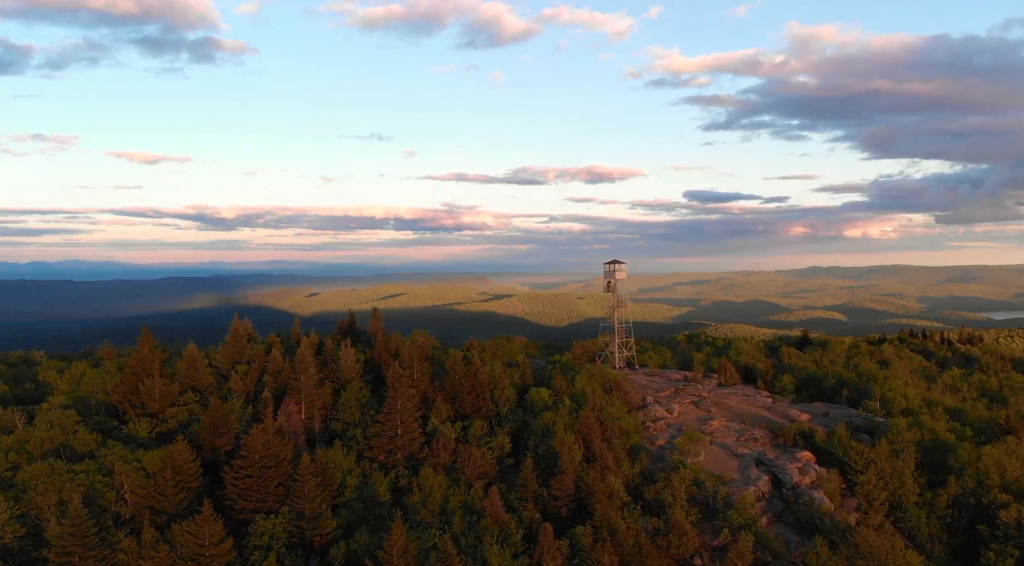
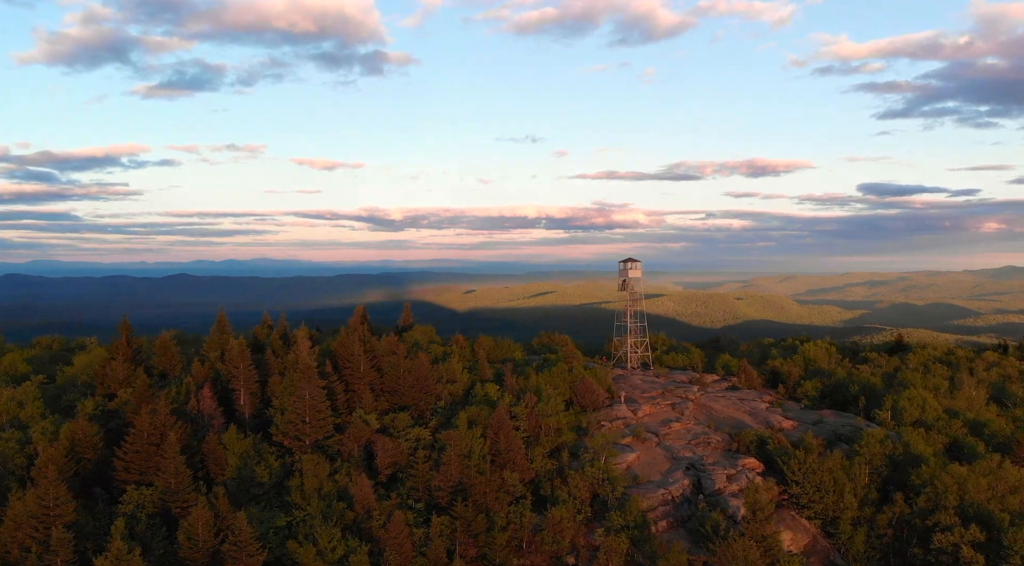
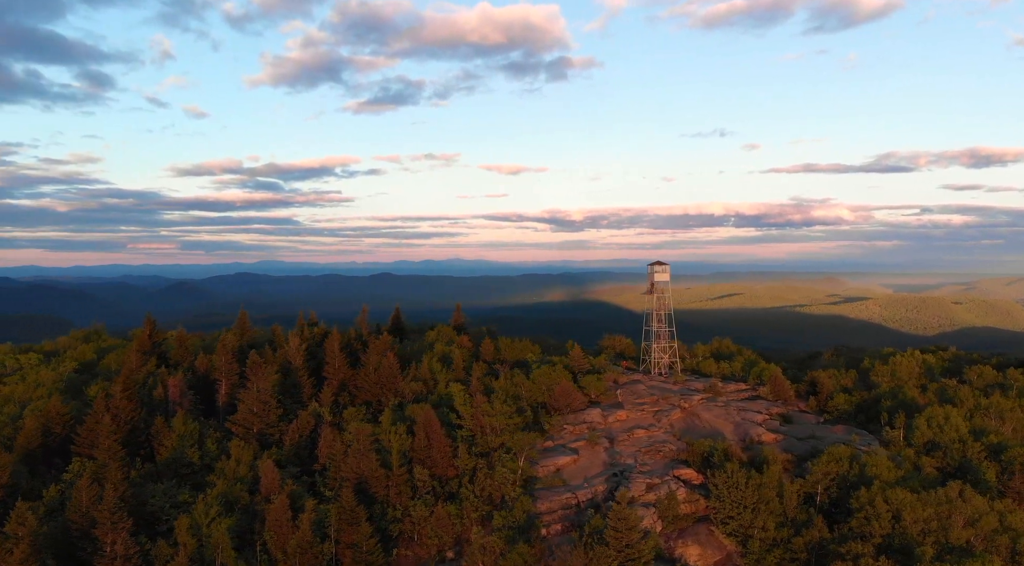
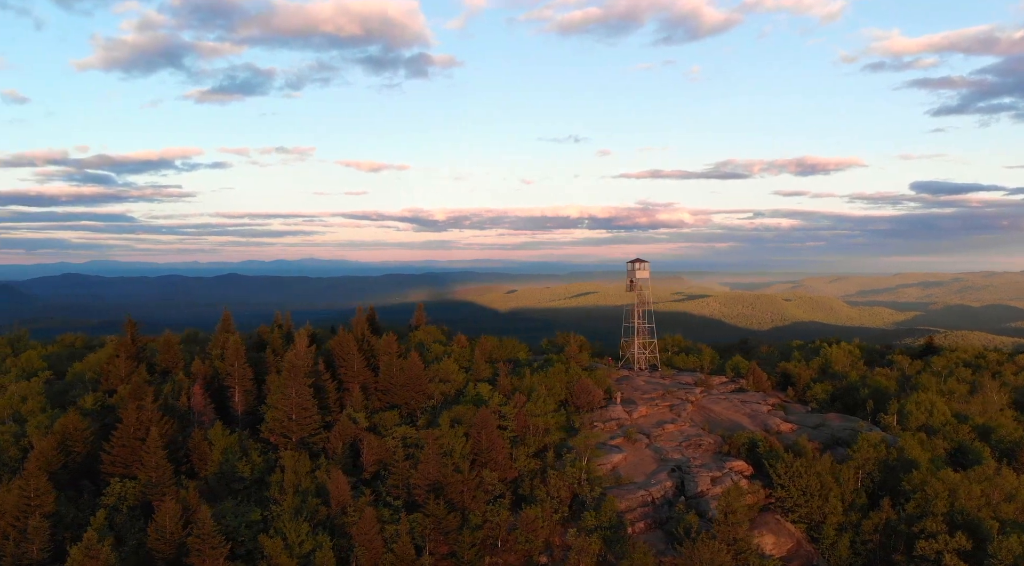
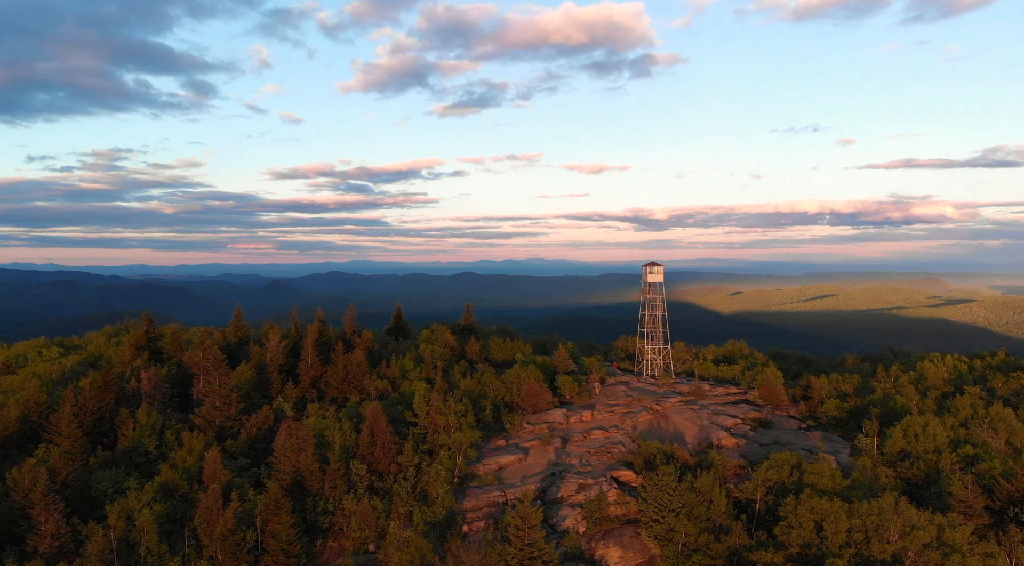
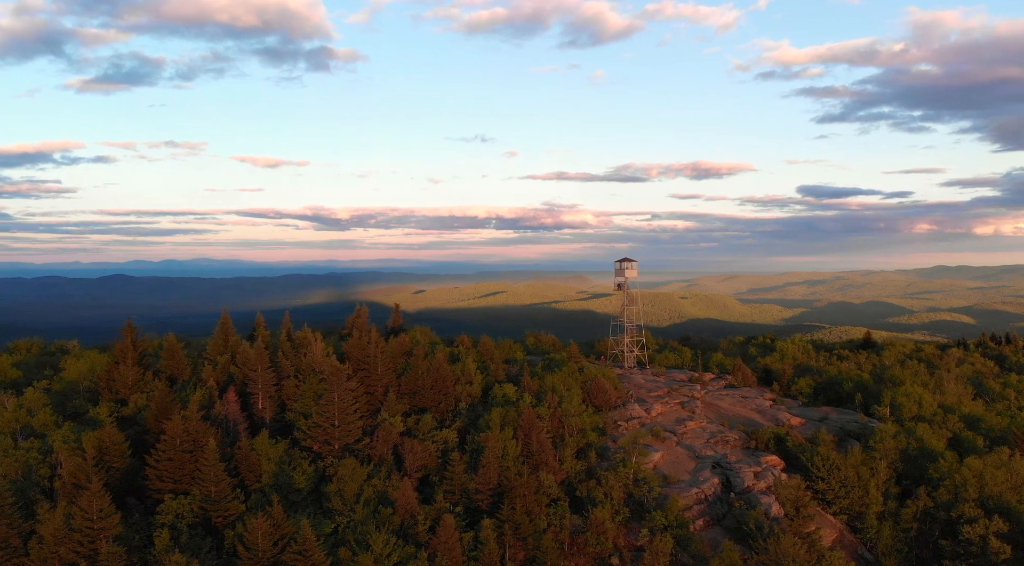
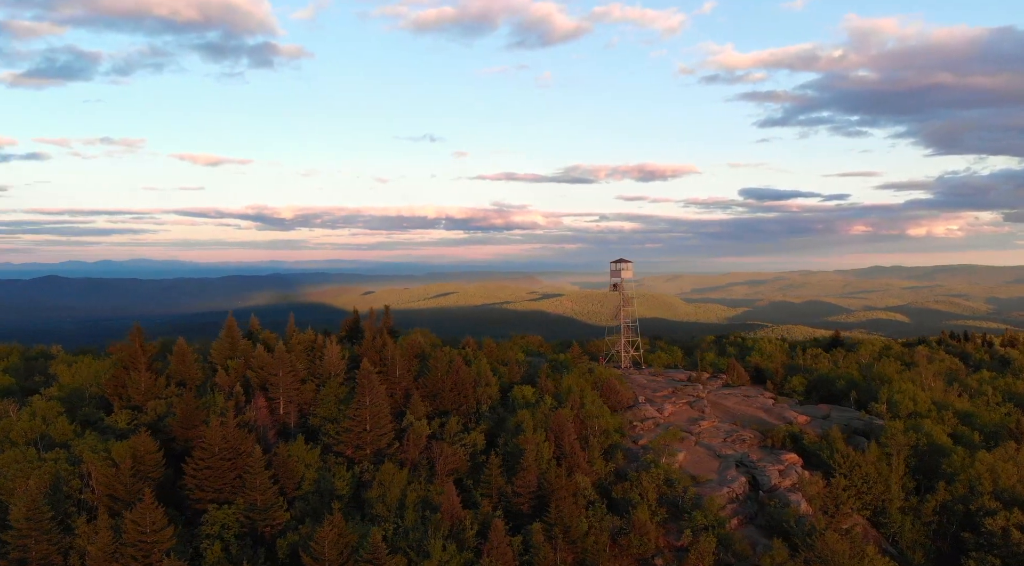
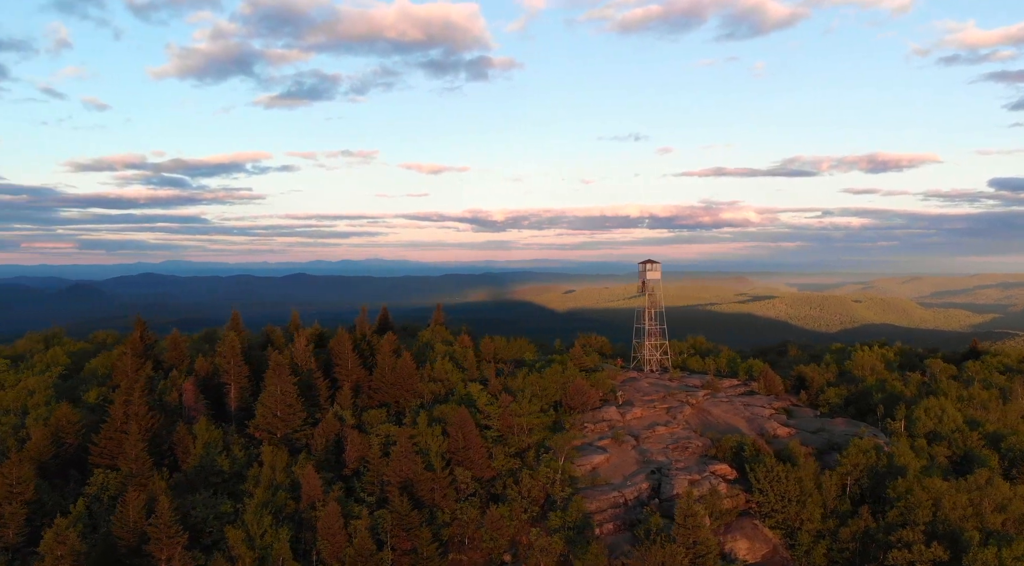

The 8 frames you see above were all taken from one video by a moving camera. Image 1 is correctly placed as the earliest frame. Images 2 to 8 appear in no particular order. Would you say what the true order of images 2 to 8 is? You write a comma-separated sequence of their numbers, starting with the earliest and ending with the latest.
7, 6, 2, 4, 8, 3, 5
